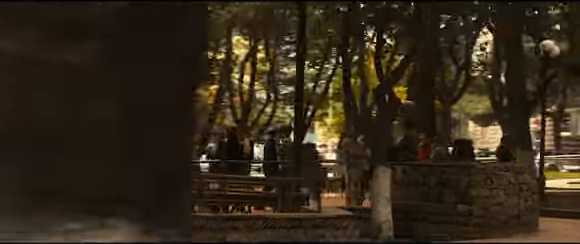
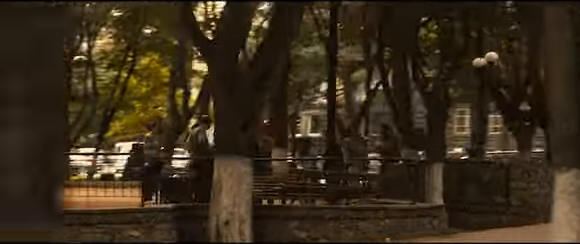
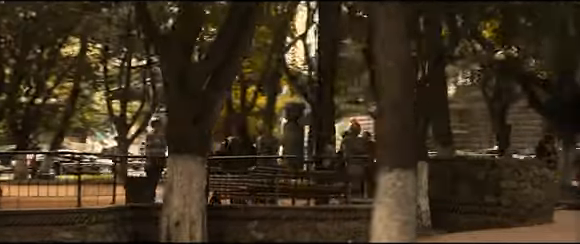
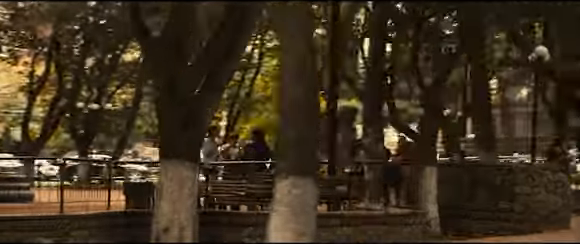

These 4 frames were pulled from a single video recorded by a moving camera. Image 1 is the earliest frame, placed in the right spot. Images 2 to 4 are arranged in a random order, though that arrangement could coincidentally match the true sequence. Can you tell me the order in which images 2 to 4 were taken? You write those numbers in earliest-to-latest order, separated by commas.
4, 3, 2
